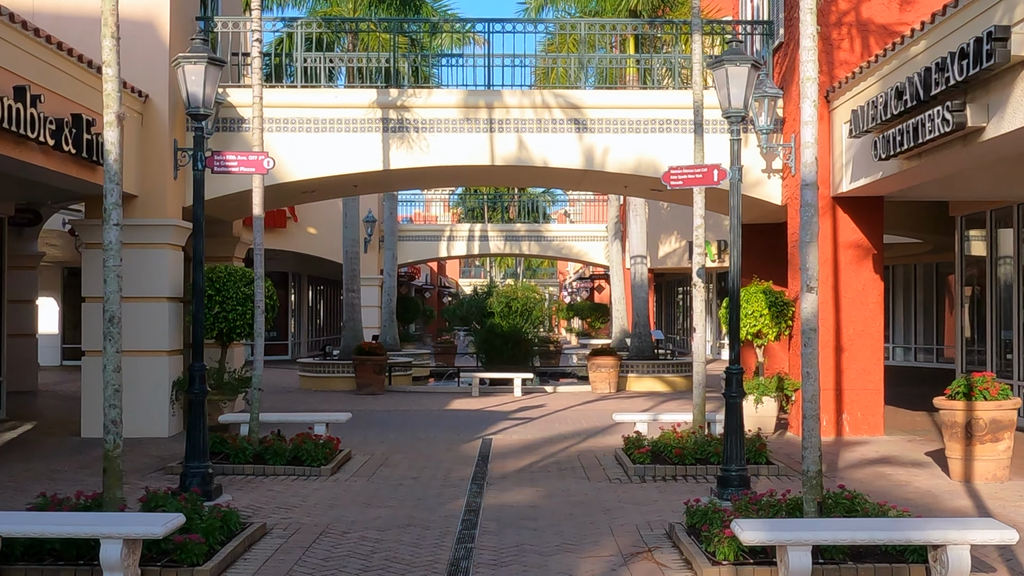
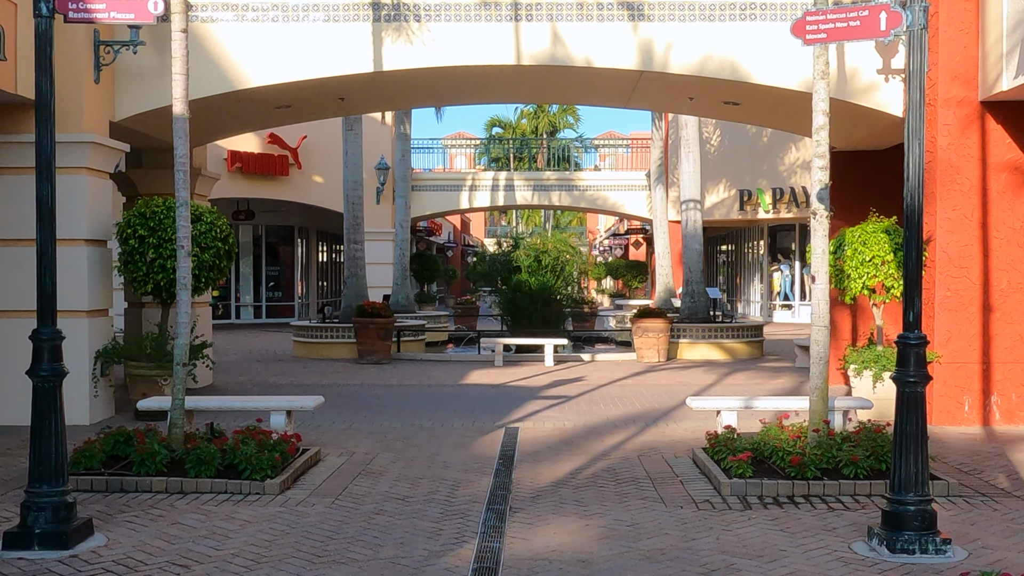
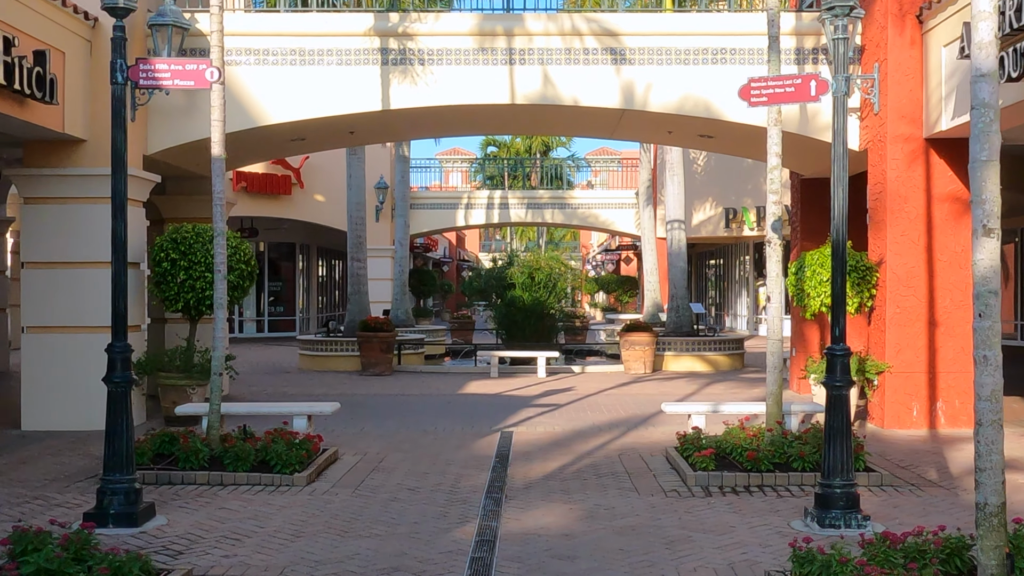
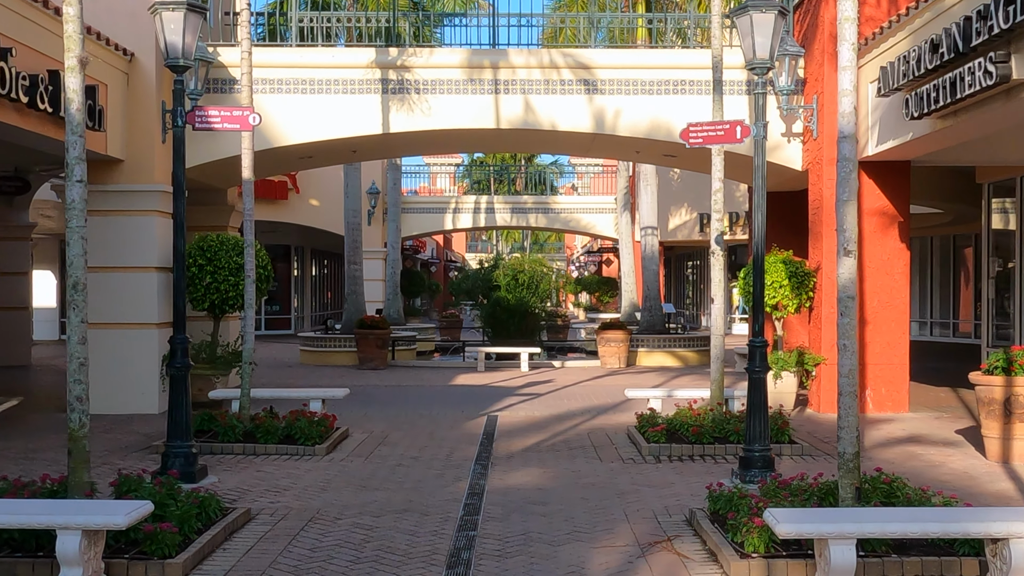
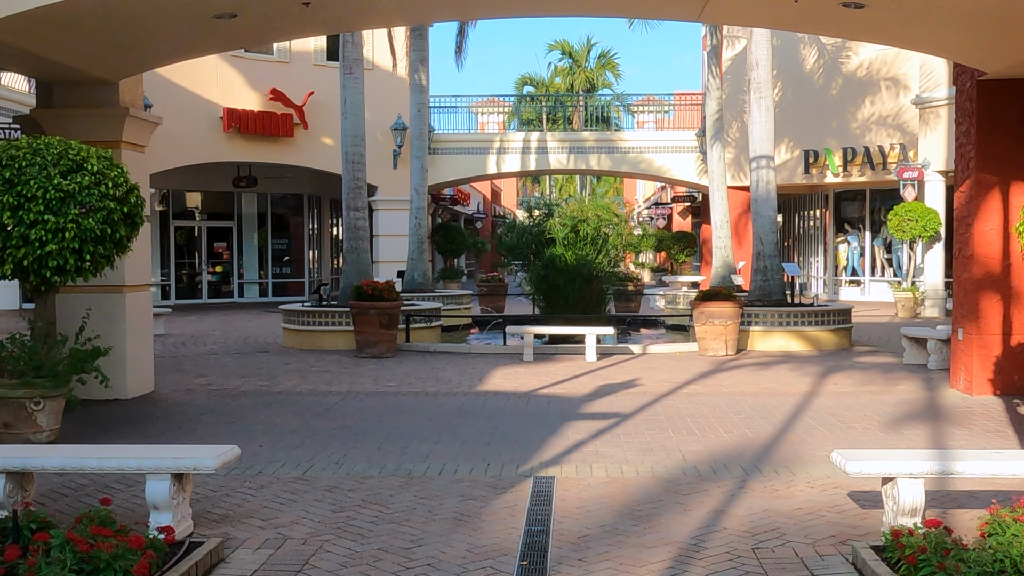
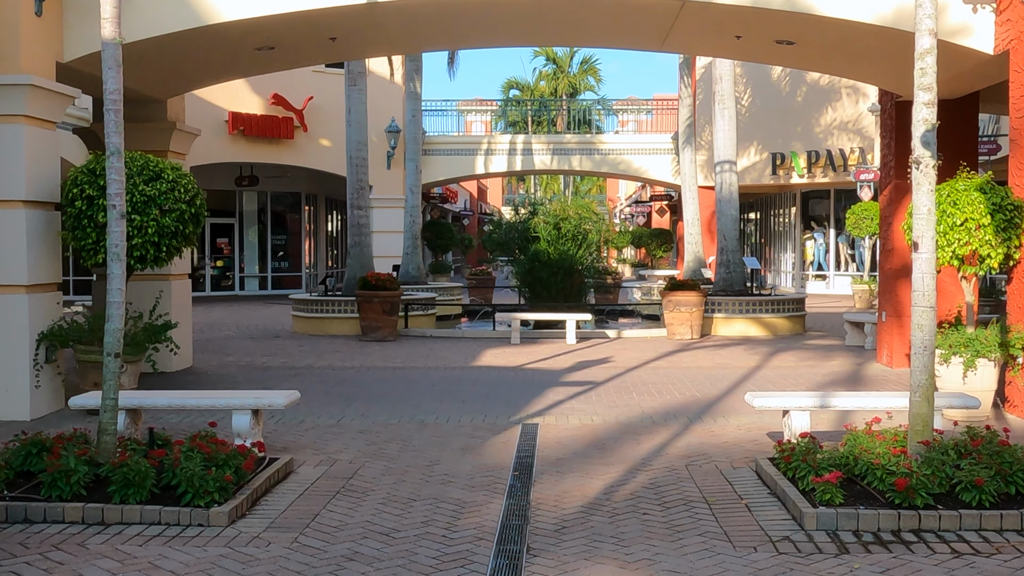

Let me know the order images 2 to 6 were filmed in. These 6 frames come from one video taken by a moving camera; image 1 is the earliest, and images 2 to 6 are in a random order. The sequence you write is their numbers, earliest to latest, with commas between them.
4, 3, 2, 6, 5
